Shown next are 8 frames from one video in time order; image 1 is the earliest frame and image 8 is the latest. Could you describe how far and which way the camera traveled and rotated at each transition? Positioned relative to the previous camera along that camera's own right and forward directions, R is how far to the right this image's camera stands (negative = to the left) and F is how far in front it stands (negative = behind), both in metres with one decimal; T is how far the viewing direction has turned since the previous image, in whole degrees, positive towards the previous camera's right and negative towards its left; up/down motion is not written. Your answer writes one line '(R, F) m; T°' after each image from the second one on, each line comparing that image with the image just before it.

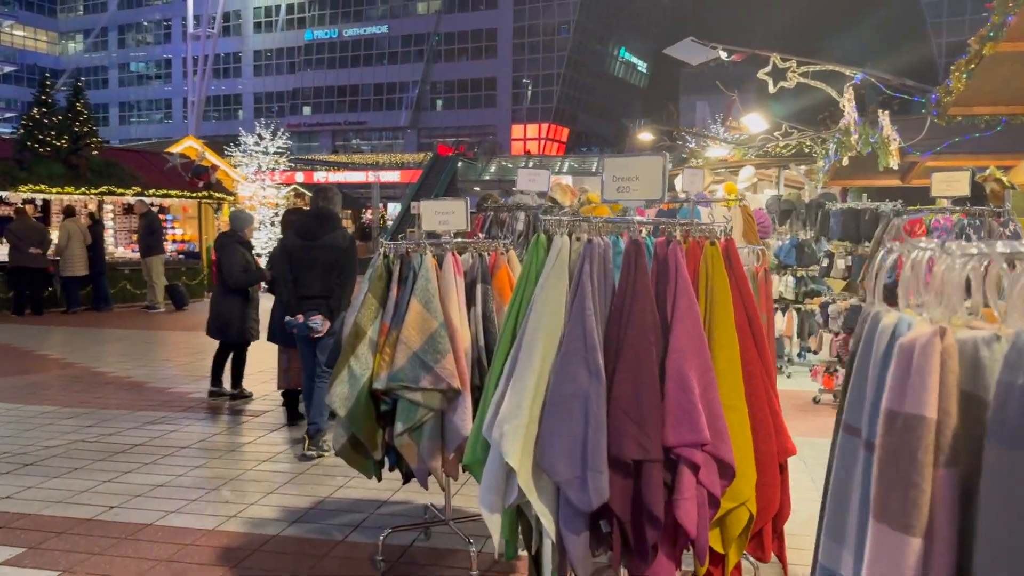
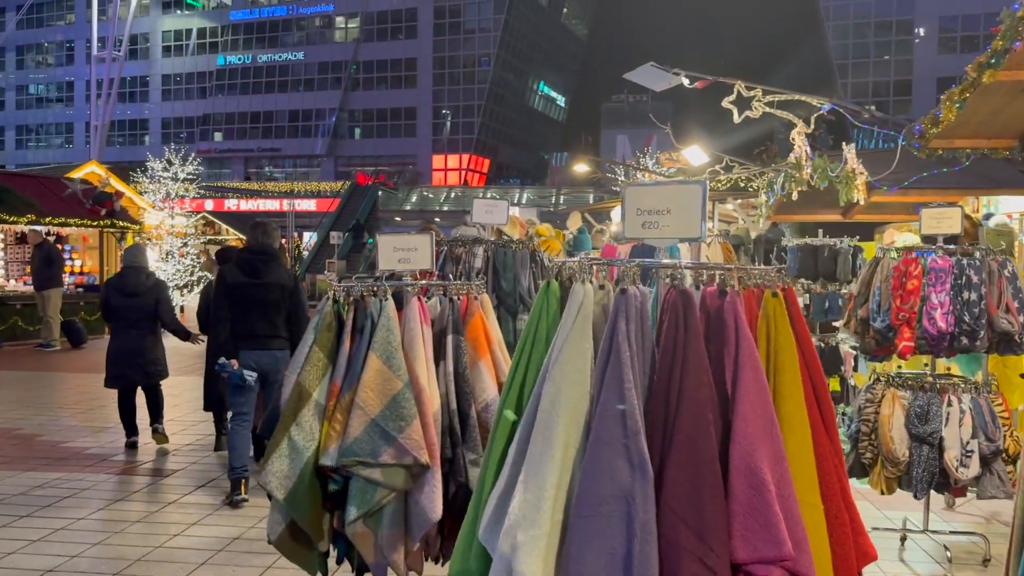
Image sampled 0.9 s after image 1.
(-0.2, +0.6) m; +6°
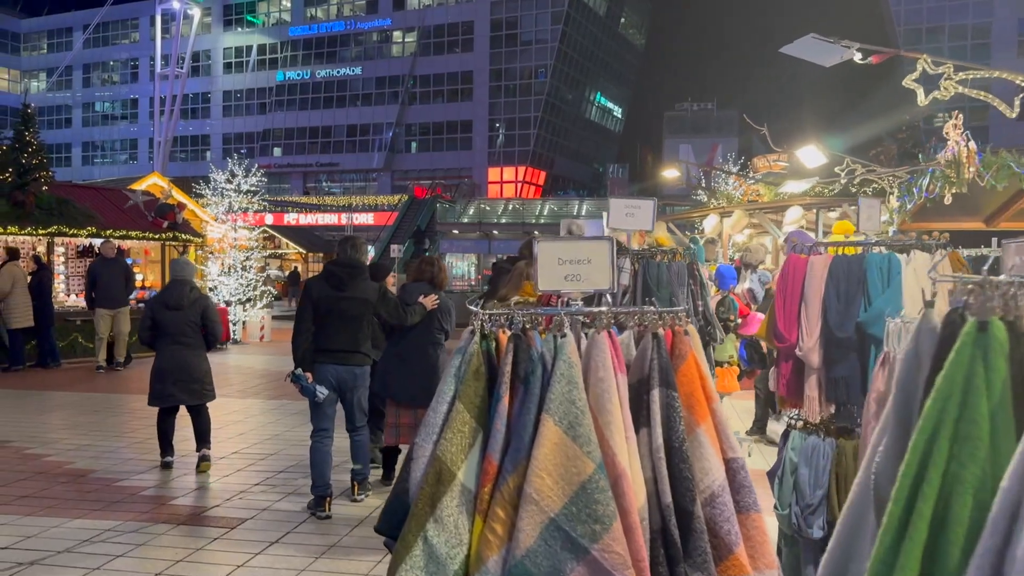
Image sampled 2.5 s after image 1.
(-0.5, +1.0) m; -4°
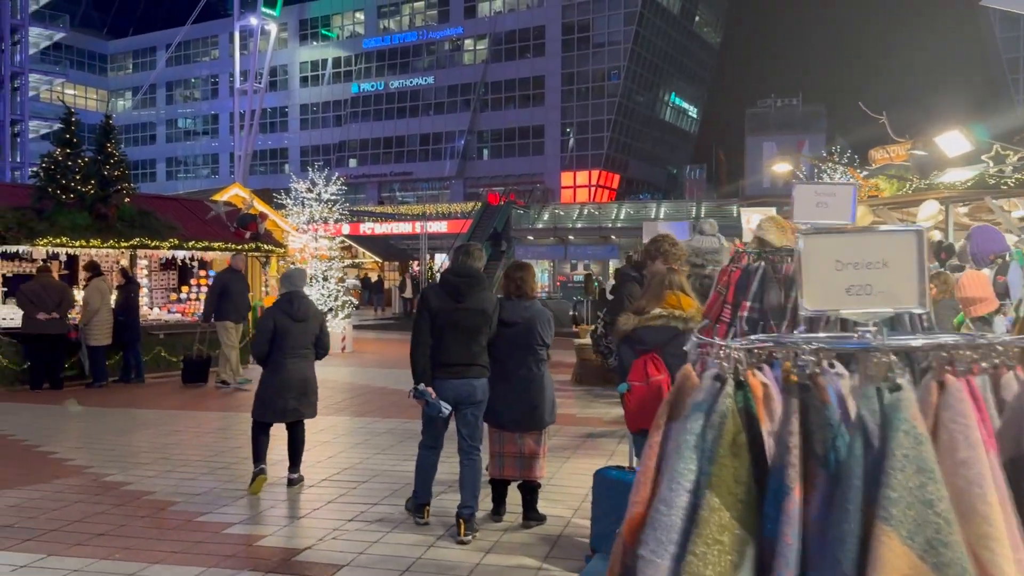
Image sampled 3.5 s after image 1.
(-0.3, +0.8) m; -5°
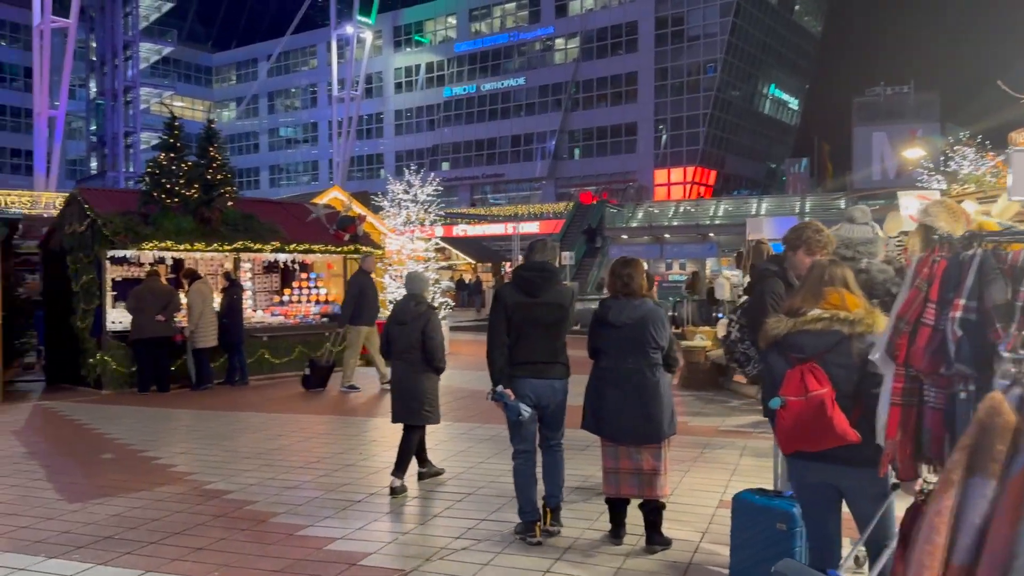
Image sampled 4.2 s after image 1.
(-0.2, +0.5) m; -6°
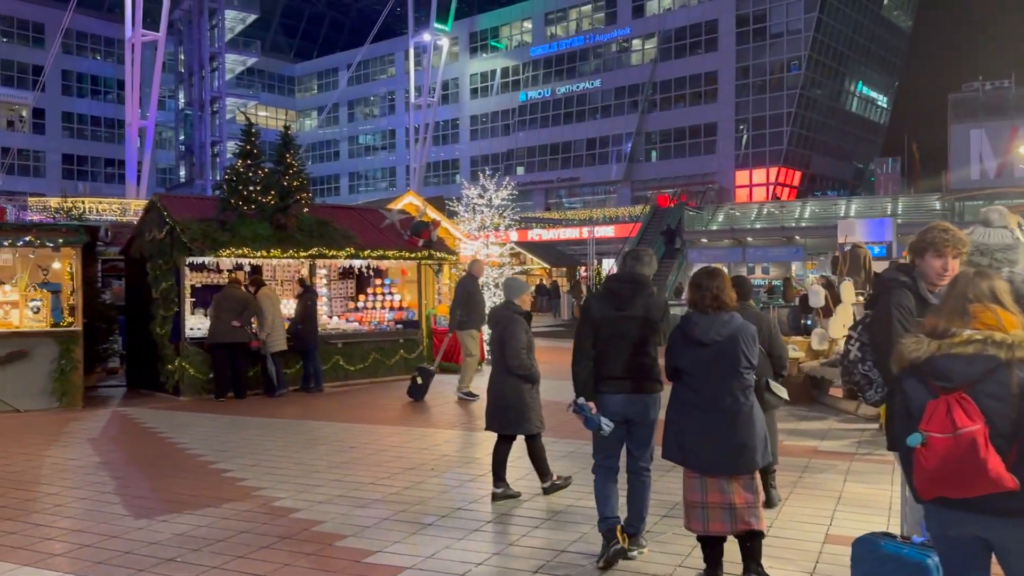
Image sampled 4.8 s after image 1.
(0.0, +0.4) m; -5°
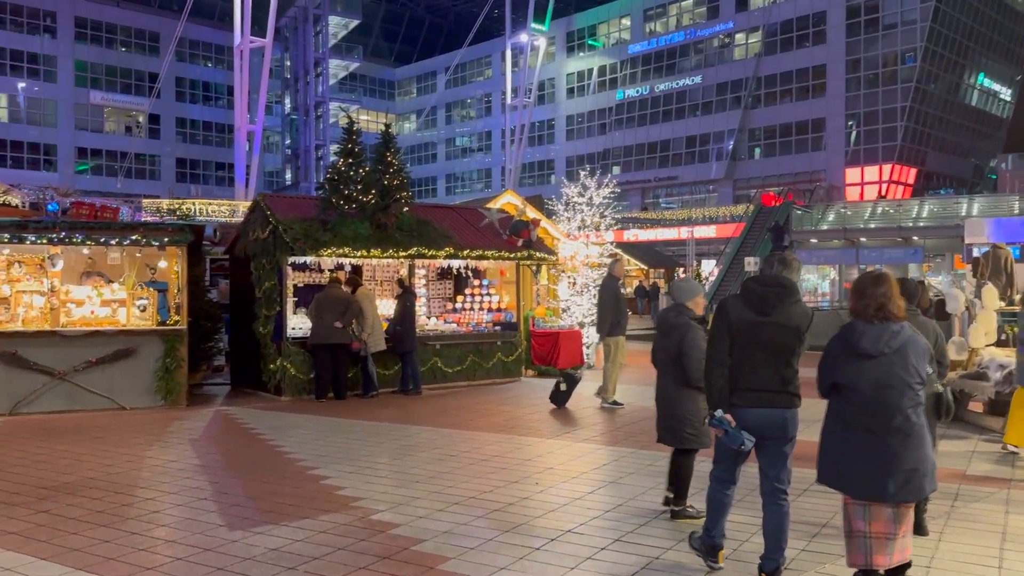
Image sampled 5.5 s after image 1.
(-0.2, +0.5) m; -6°
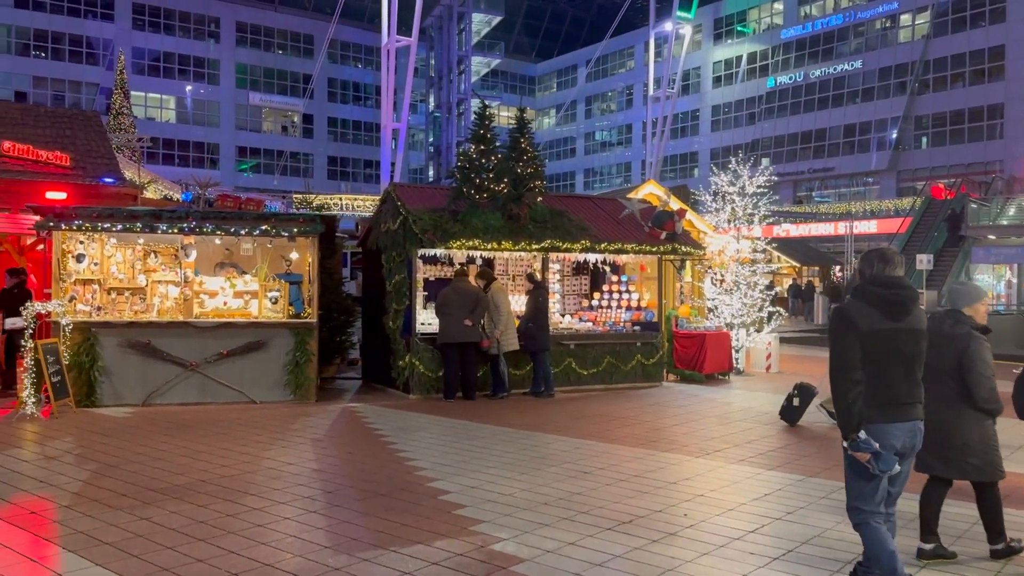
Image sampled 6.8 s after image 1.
(0.0, +0.9) m; -9°
